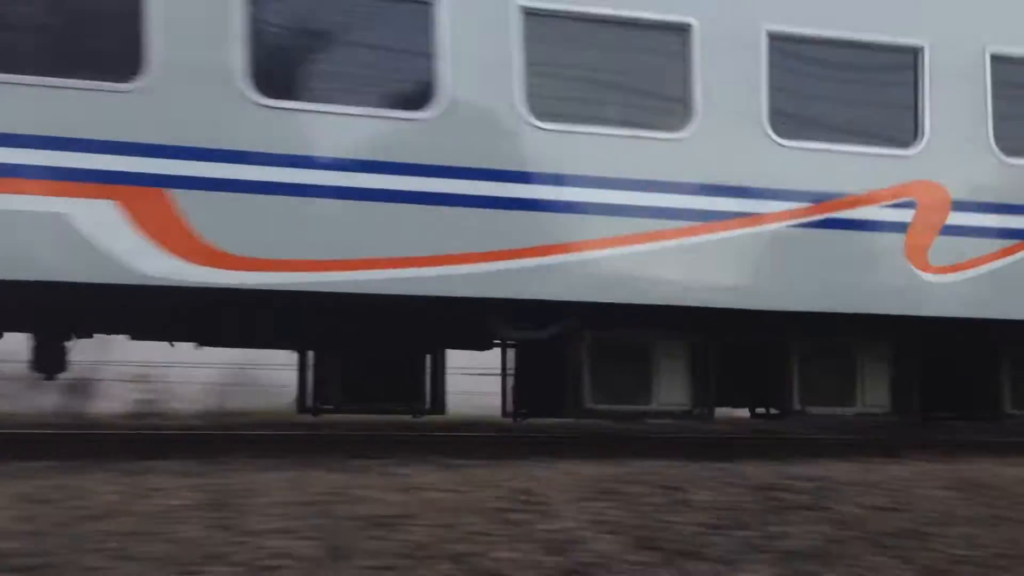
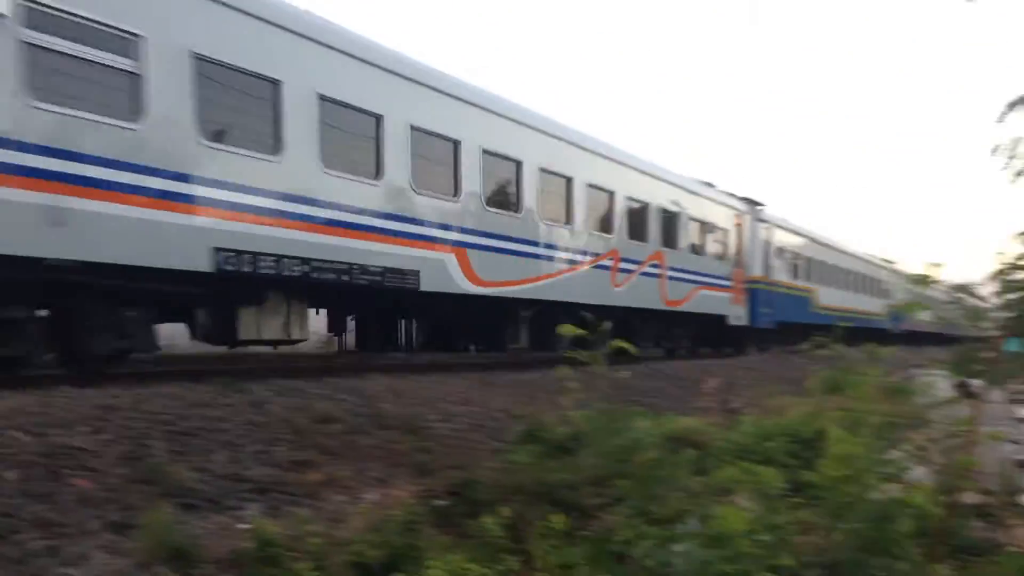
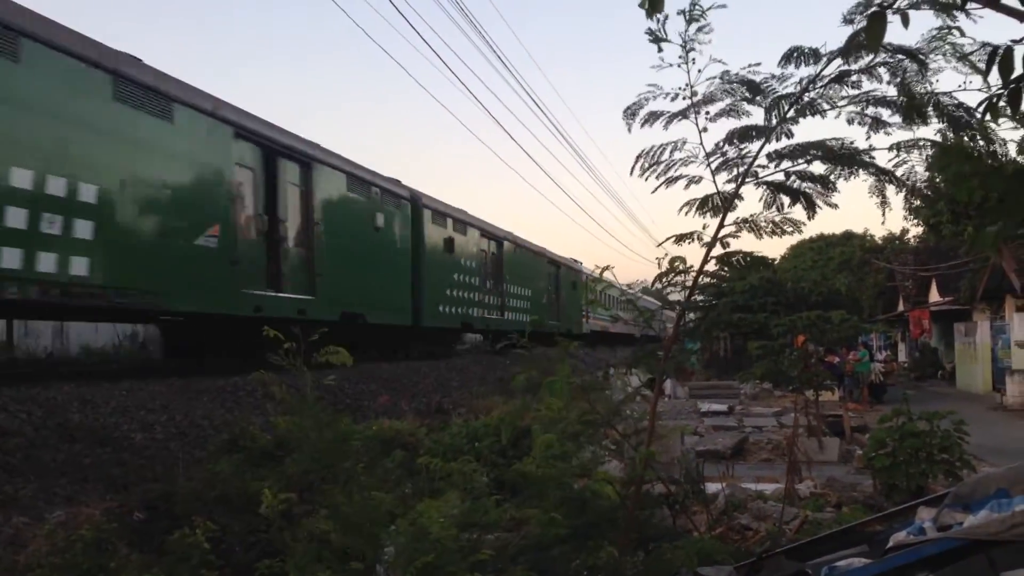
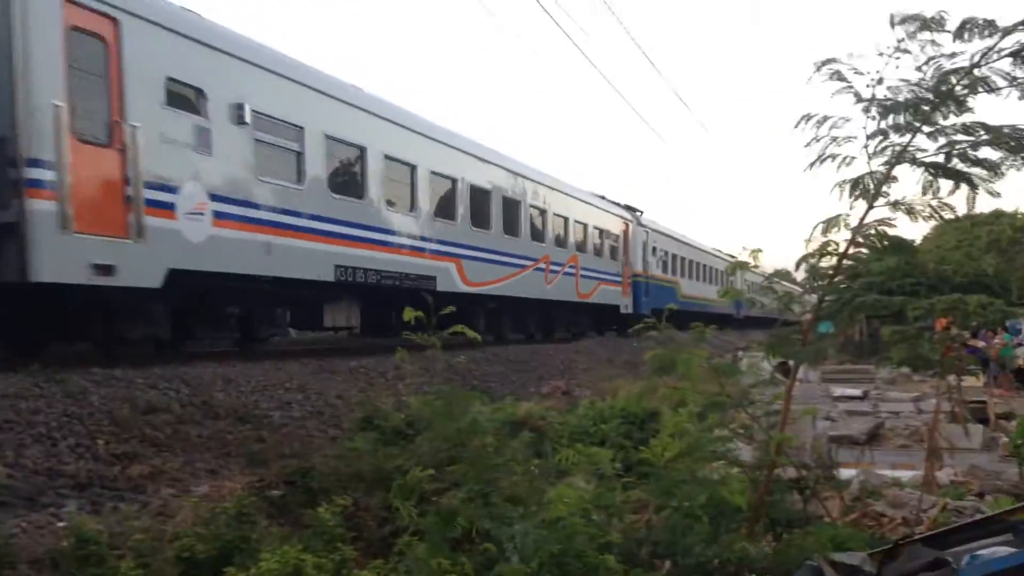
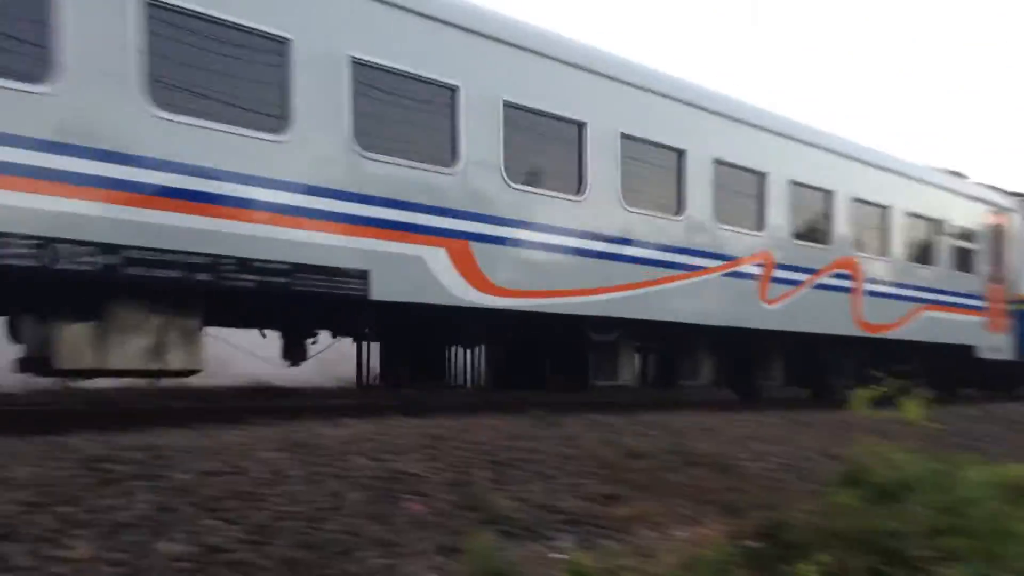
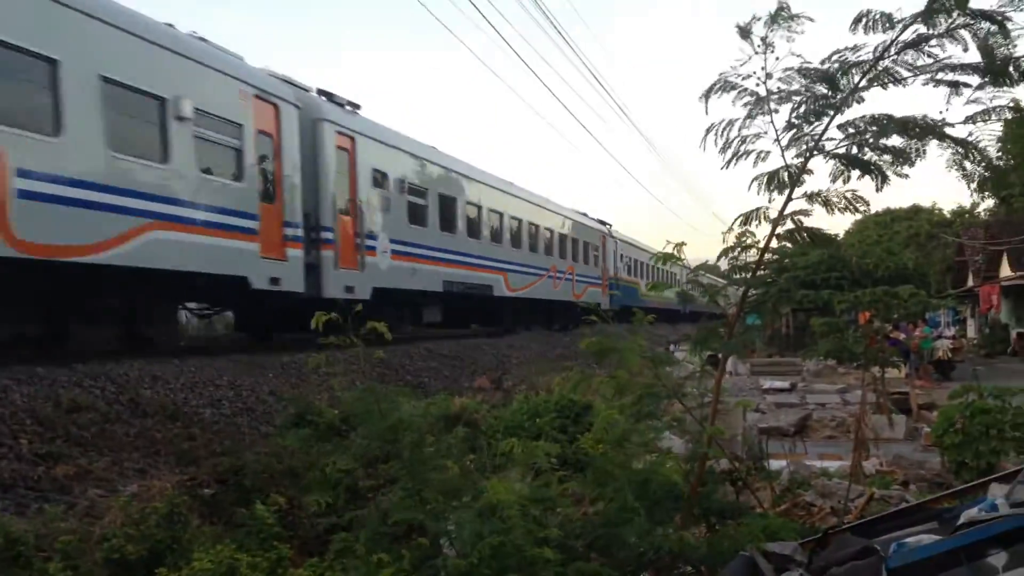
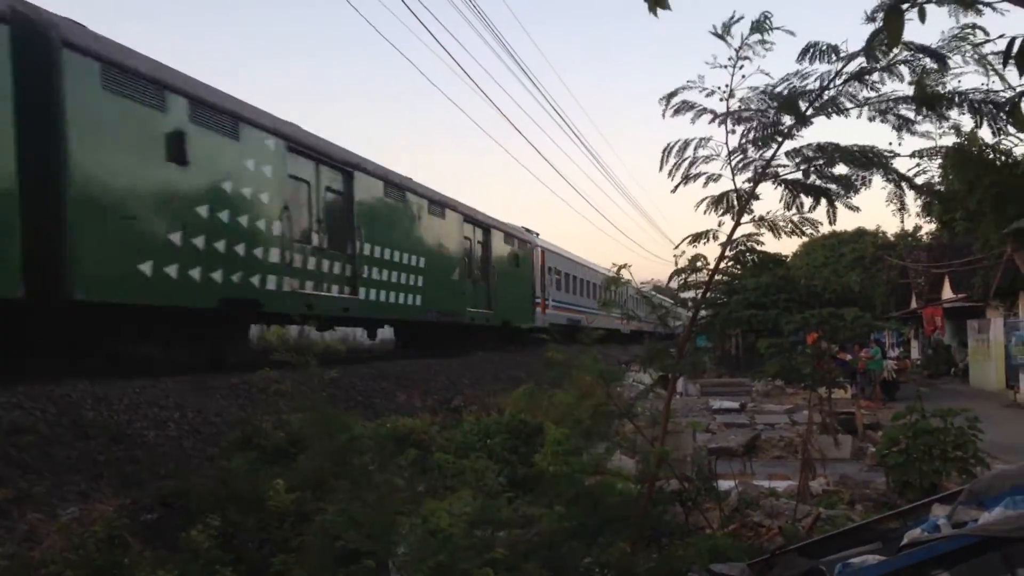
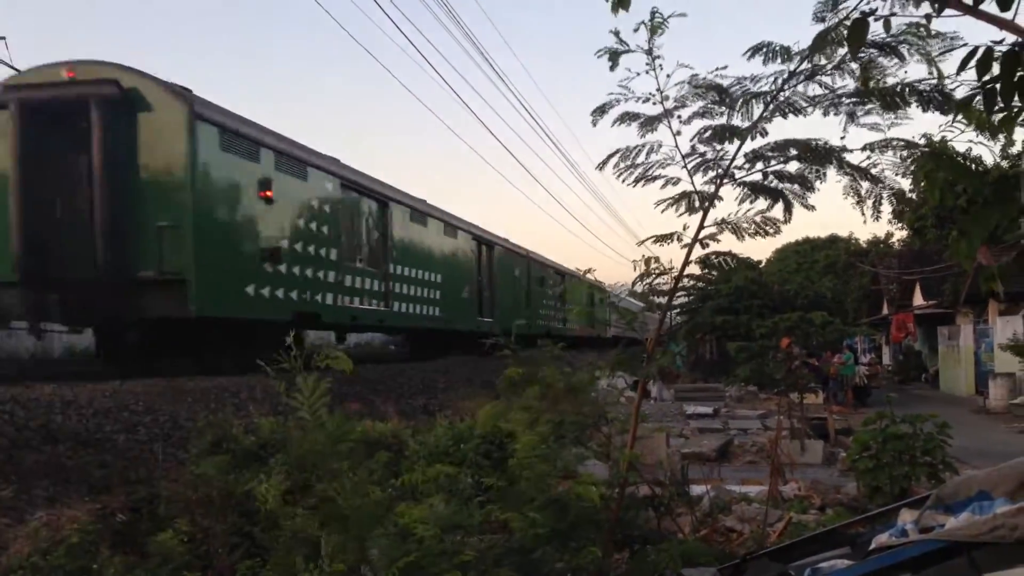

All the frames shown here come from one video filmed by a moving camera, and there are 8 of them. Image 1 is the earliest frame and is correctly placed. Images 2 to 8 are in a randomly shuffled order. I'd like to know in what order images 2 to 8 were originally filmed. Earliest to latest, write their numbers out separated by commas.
5, 2, 4, 6, 7, 3, 8
